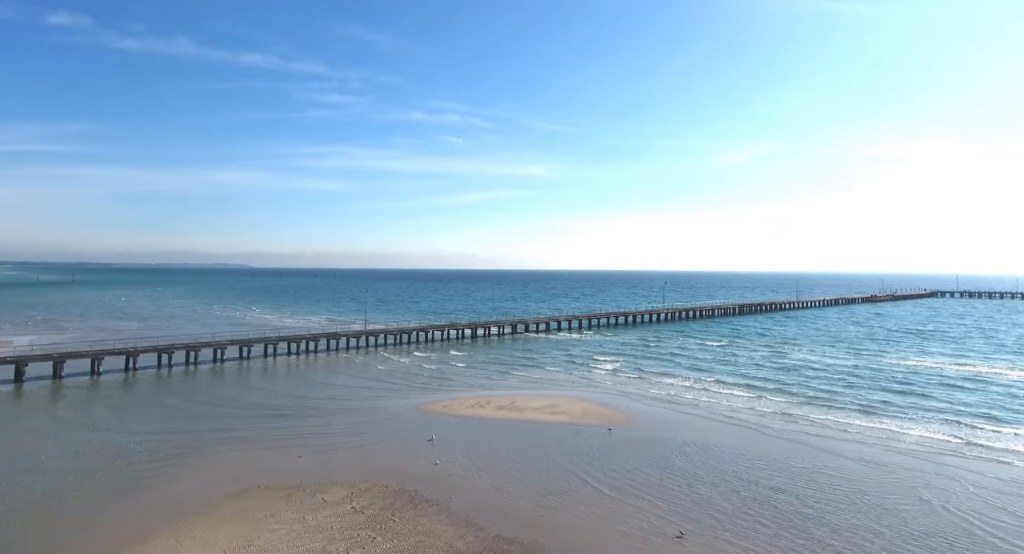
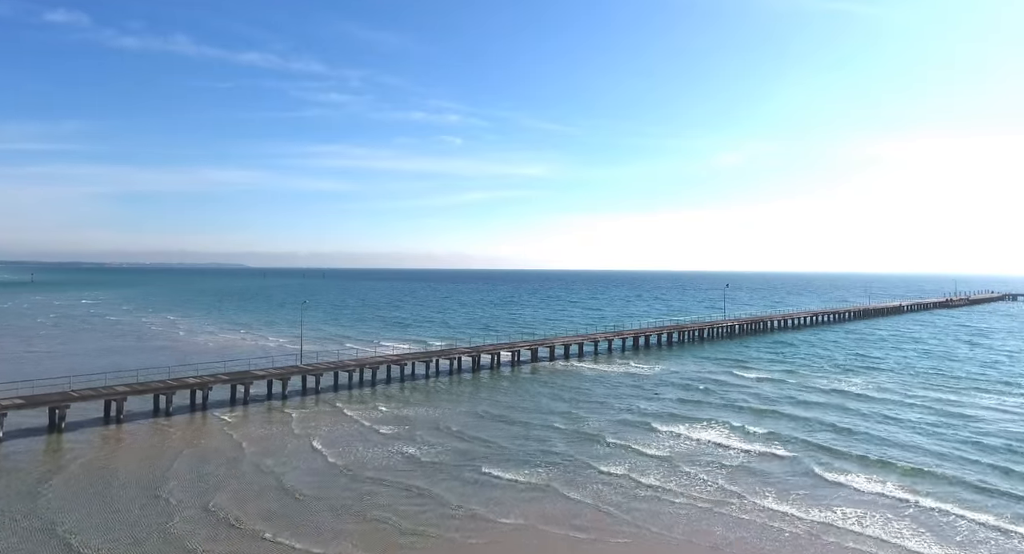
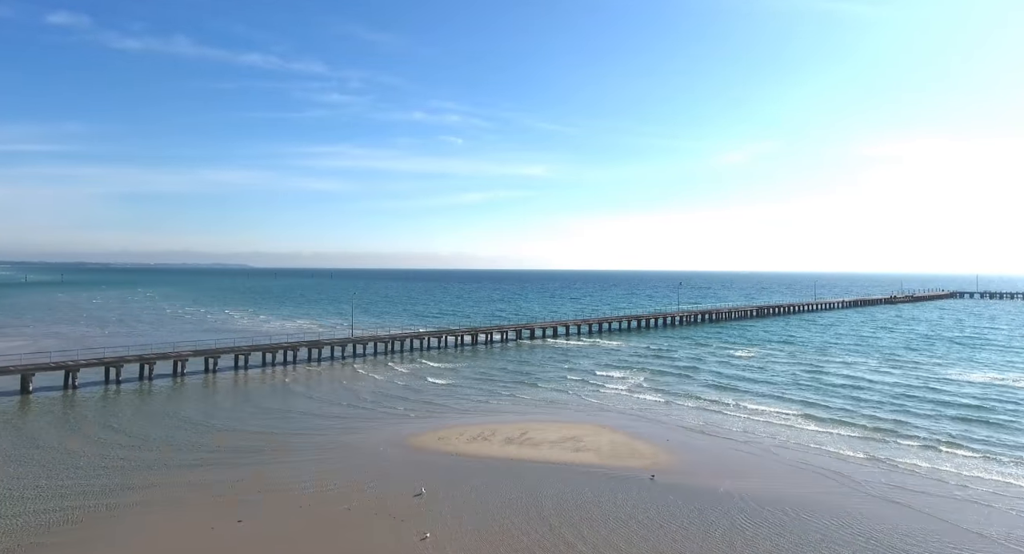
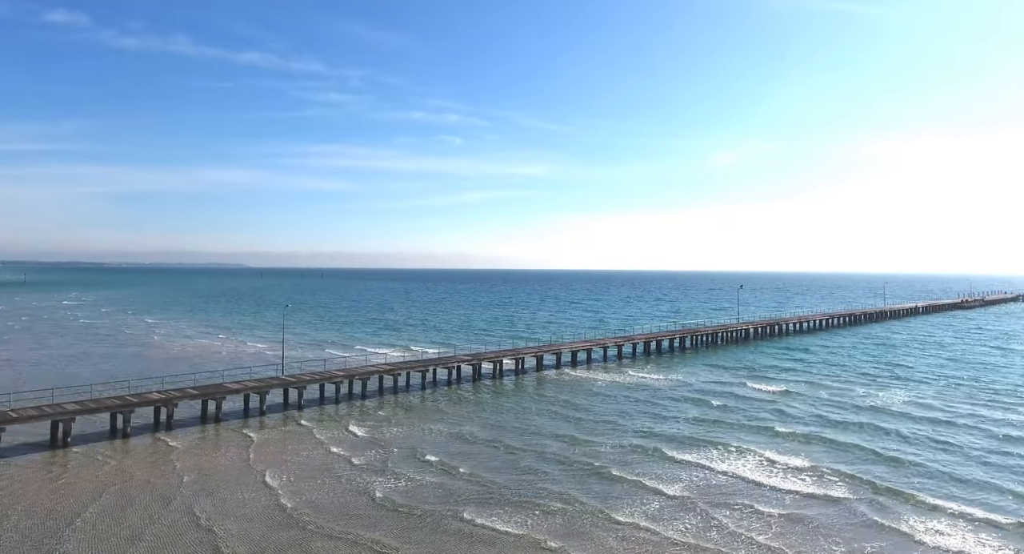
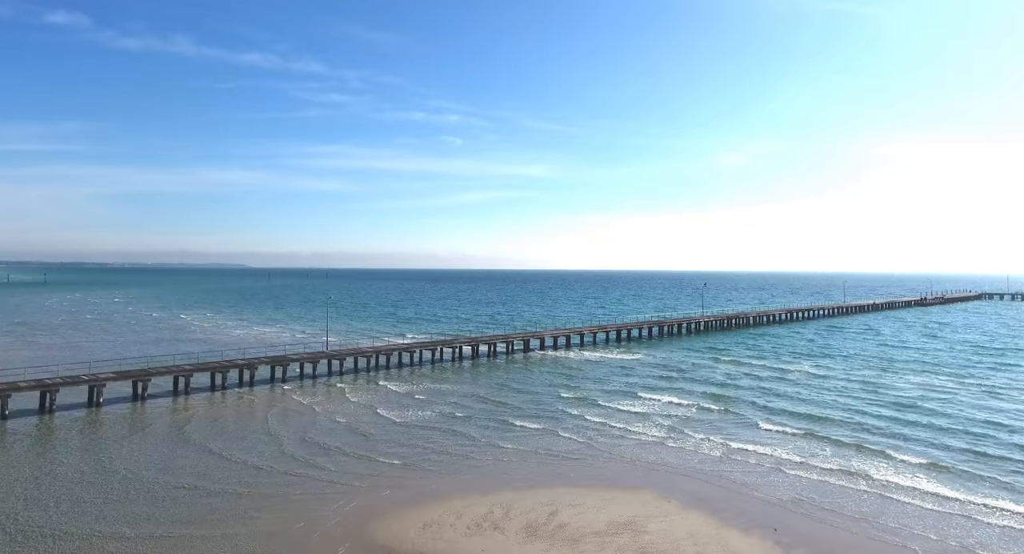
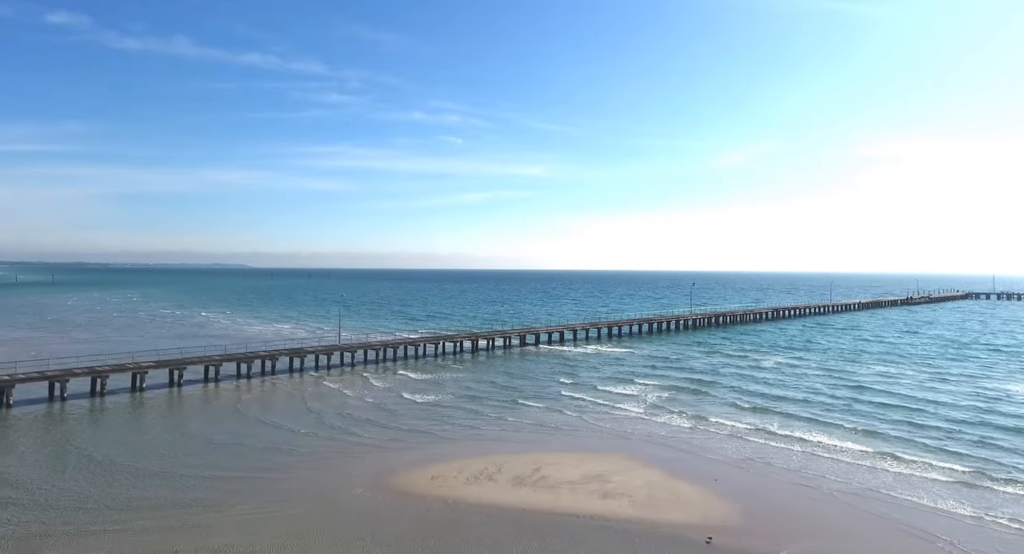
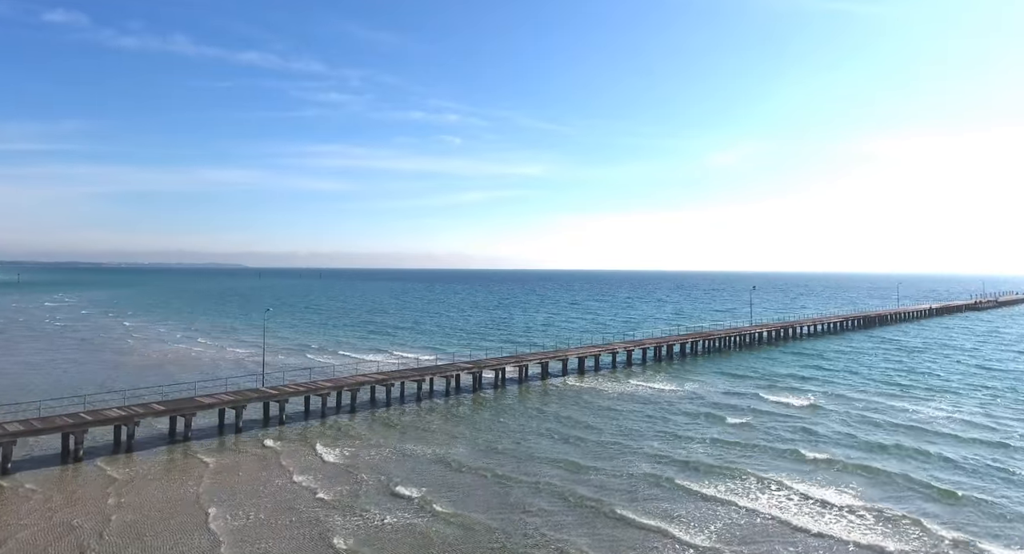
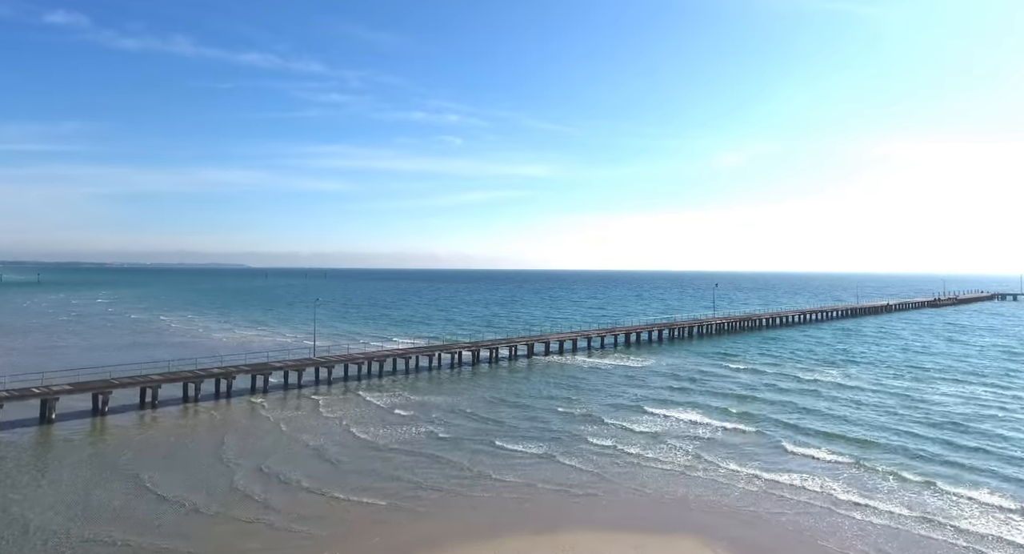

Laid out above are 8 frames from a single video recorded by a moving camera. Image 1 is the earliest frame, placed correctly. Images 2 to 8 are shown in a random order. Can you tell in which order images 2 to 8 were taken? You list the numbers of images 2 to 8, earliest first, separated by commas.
3, 6, 5, 8, 2, 4, 7
